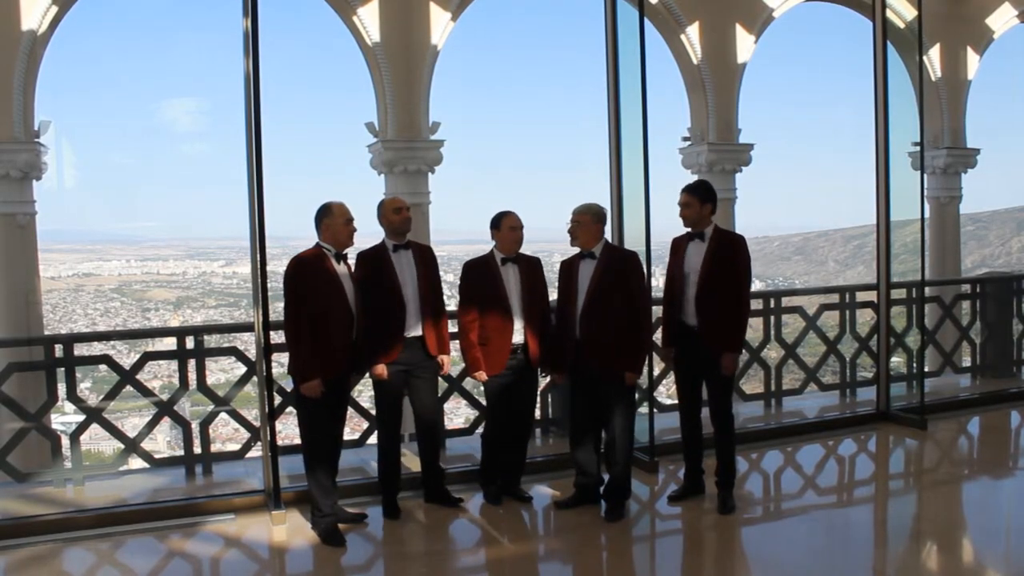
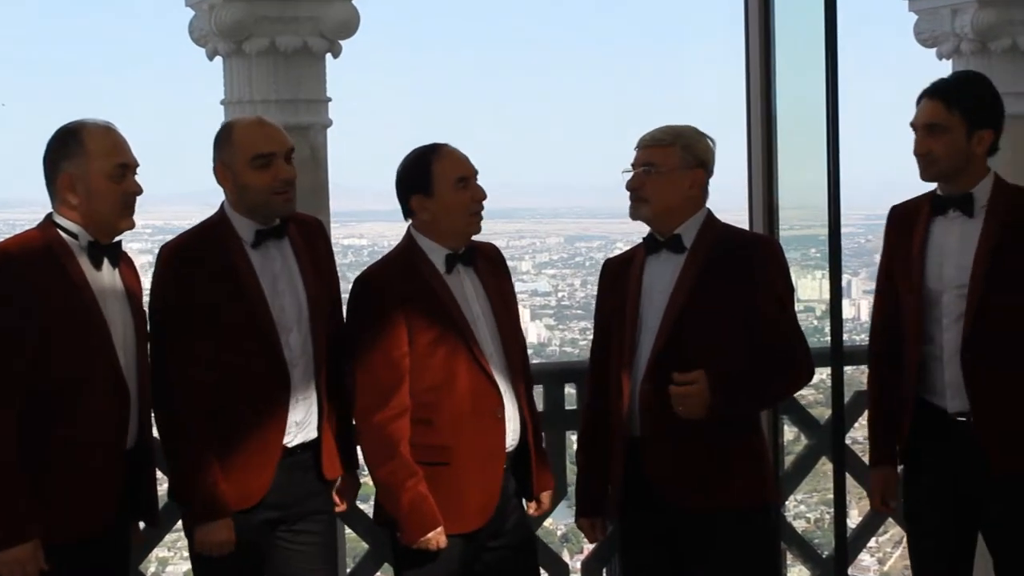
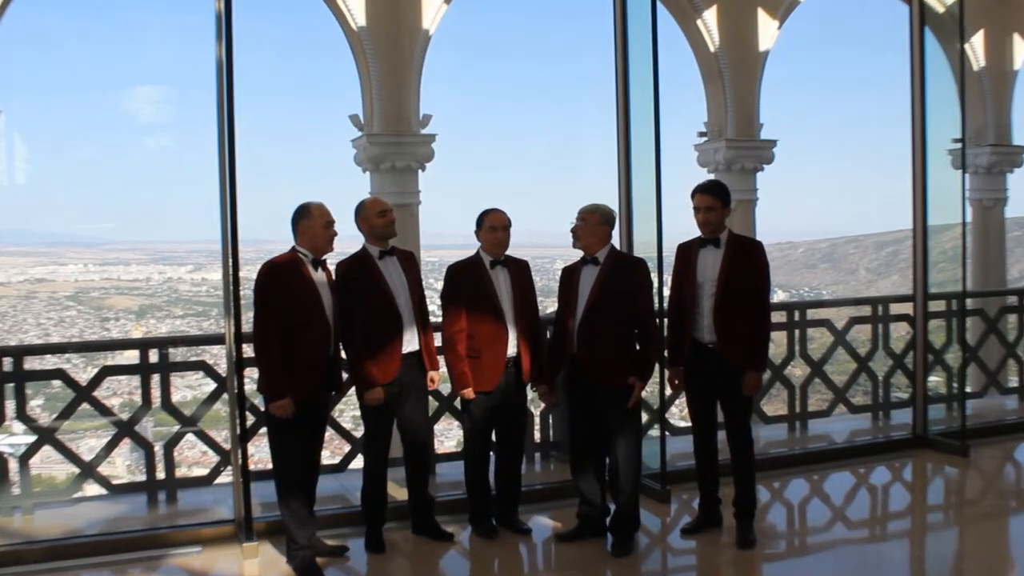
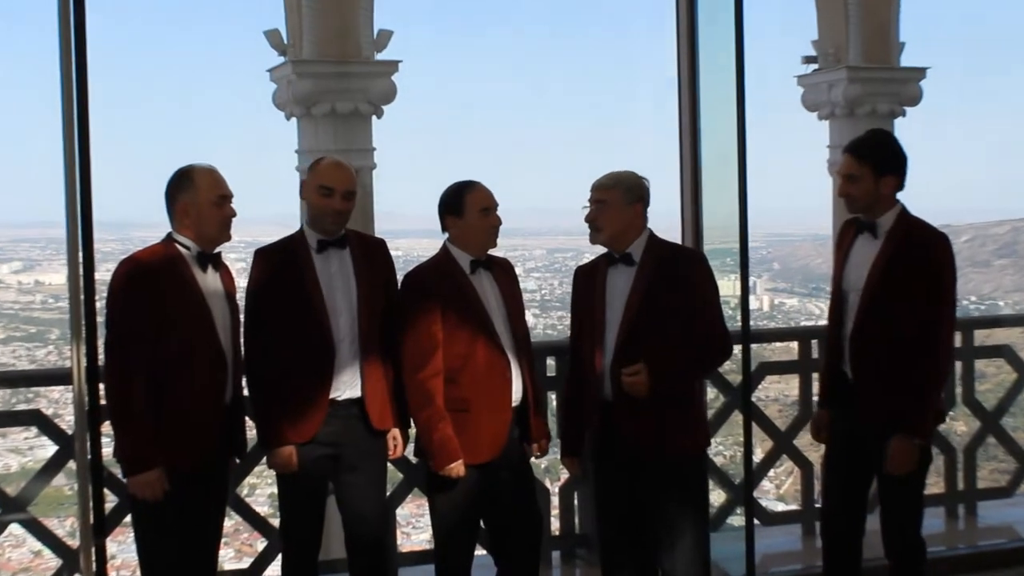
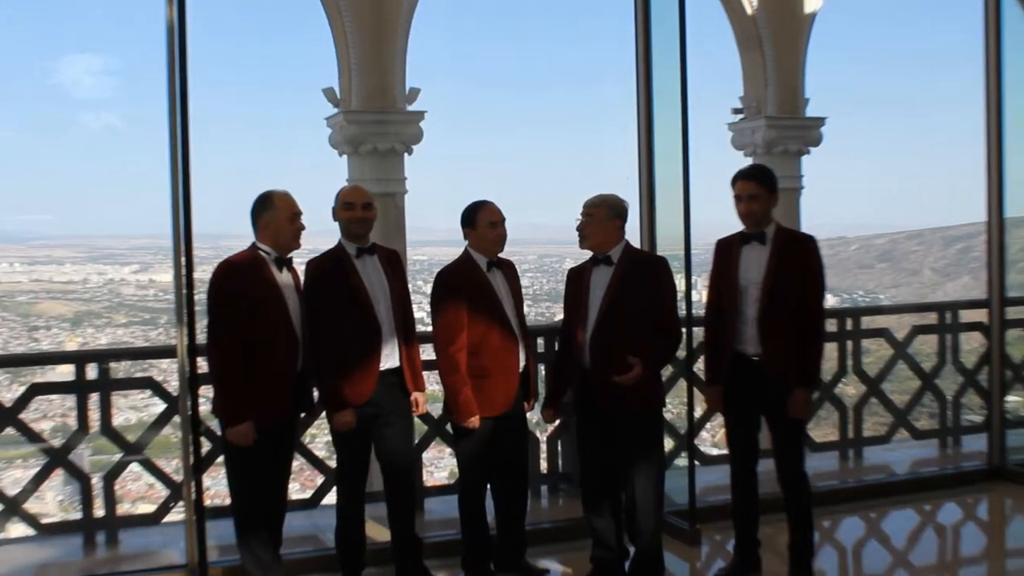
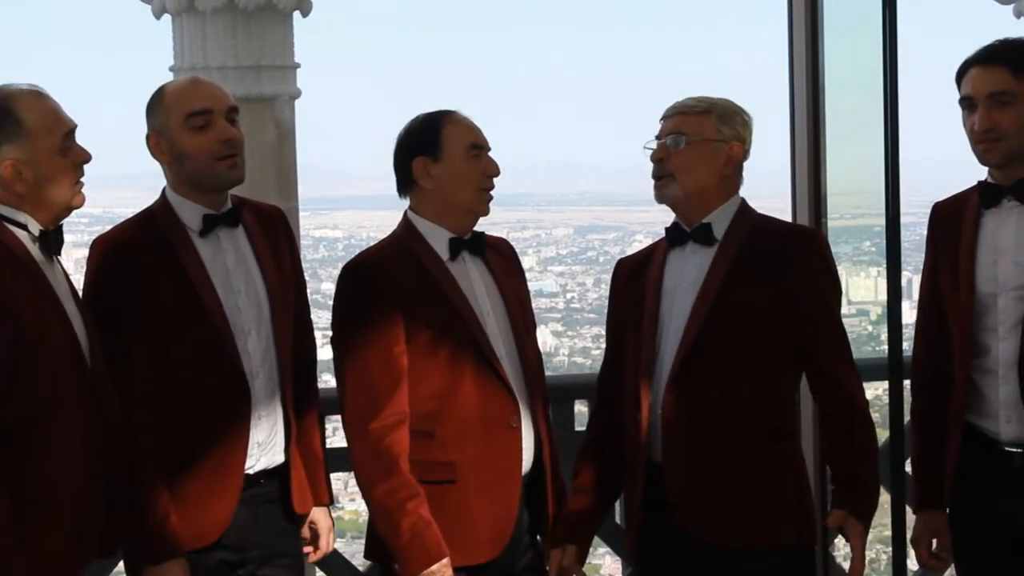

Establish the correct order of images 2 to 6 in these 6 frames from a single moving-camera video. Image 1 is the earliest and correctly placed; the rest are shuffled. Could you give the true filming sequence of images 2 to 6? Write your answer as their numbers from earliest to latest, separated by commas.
3, 5, 4, 2, 6
